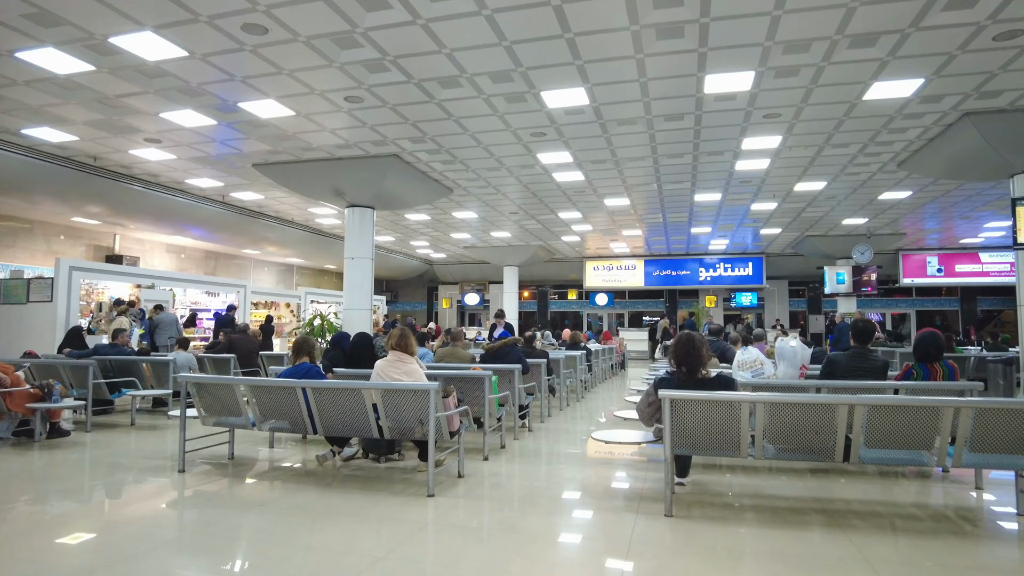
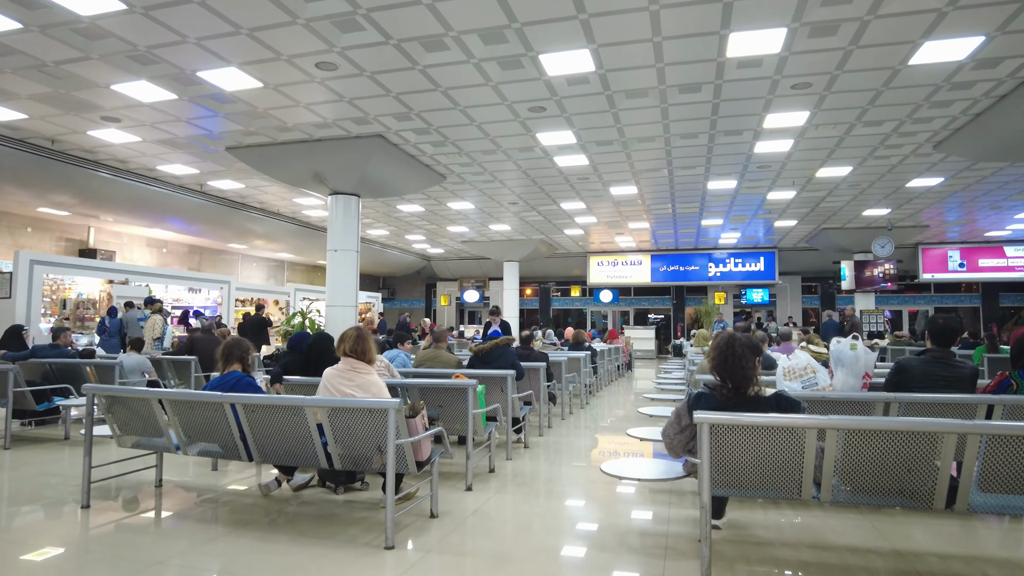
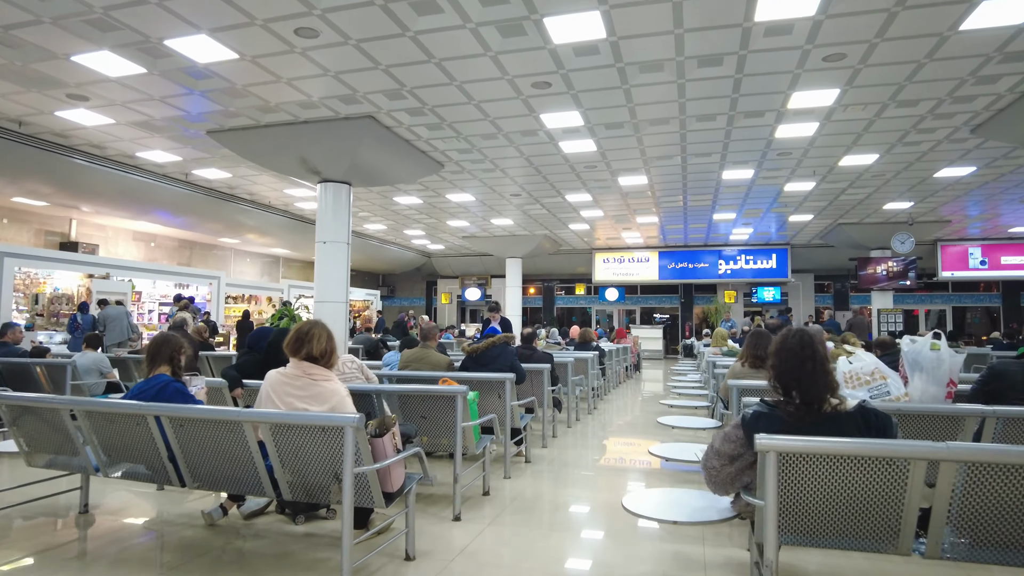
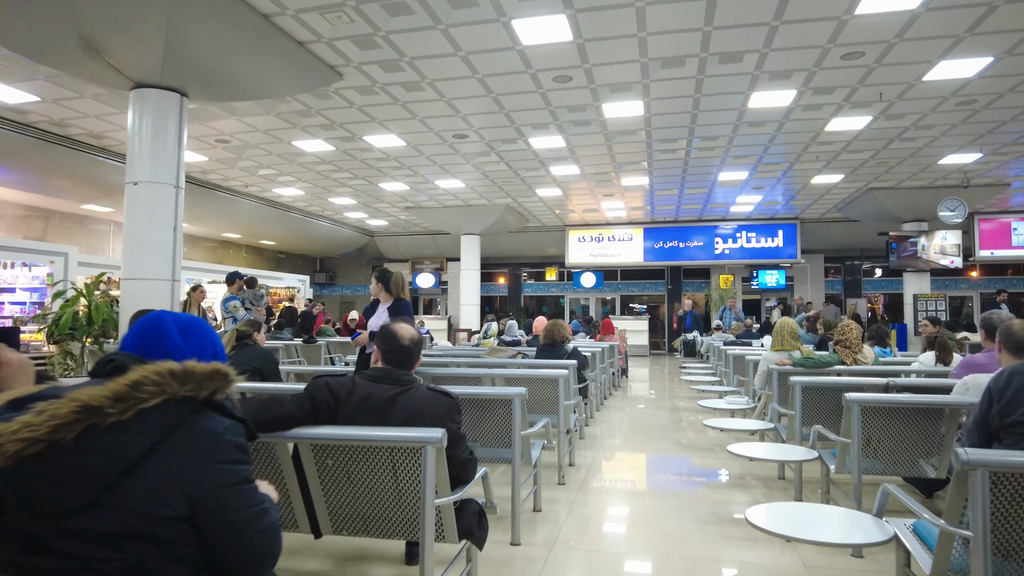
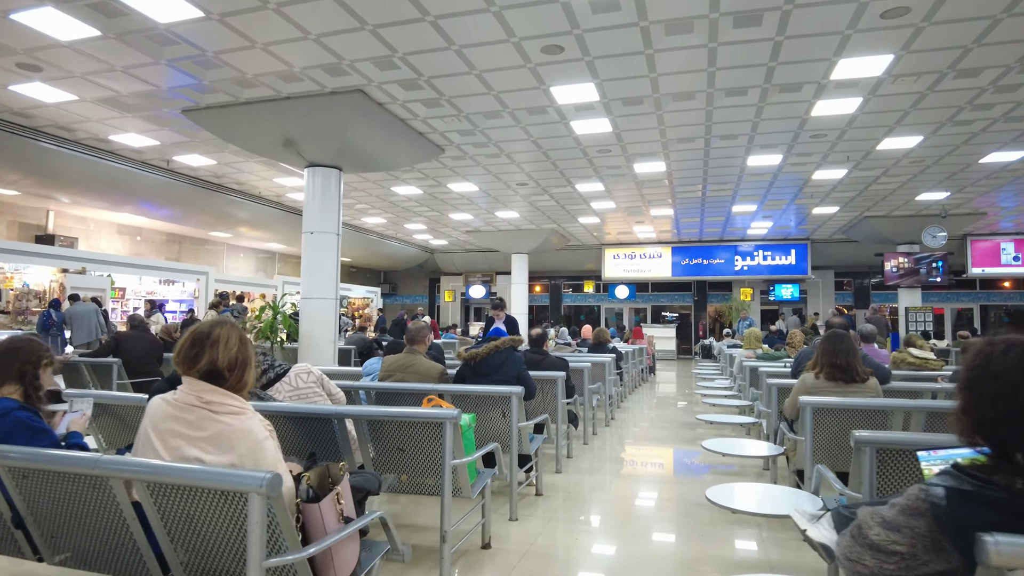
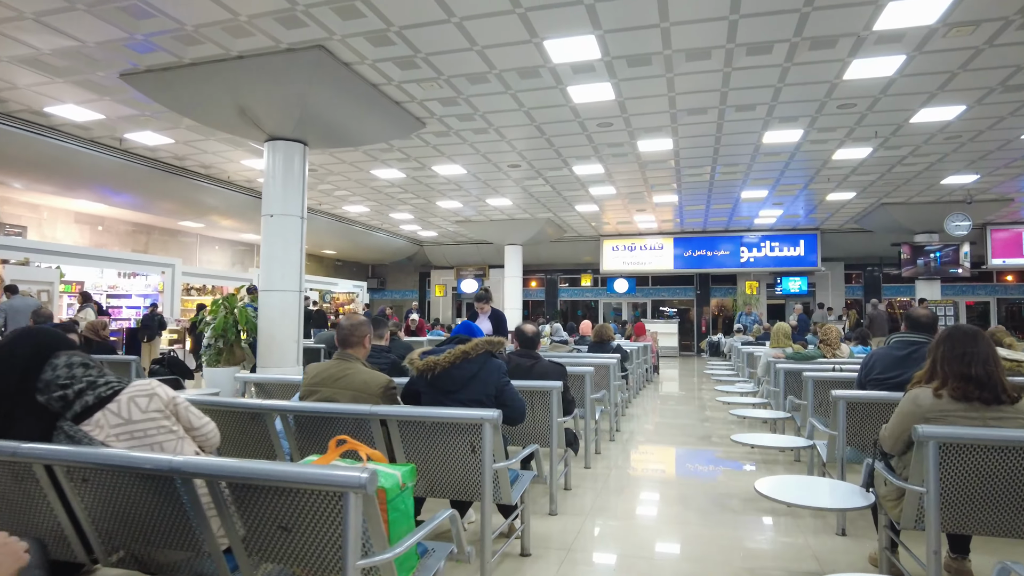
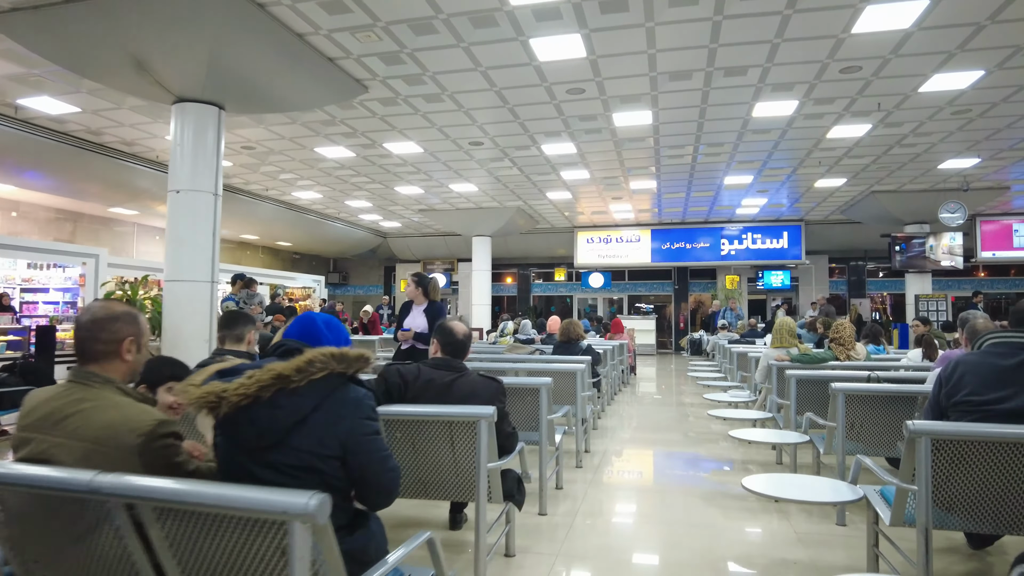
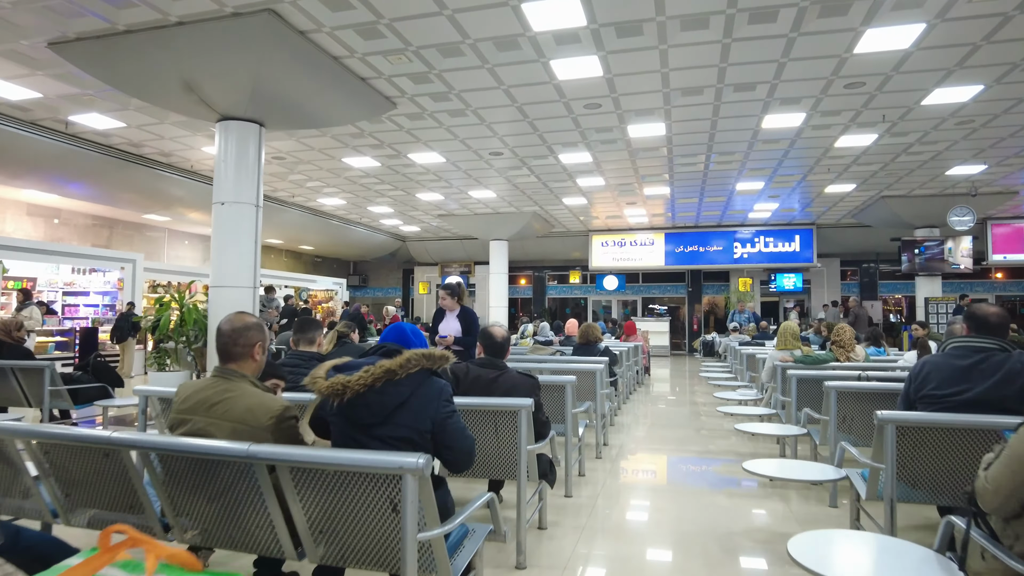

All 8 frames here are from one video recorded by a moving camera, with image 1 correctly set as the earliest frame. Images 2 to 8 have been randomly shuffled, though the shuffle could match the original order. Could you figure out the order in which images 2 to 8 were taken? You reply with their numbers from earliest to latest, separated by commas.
2, 3, 5, 6, 8, 7, 4
